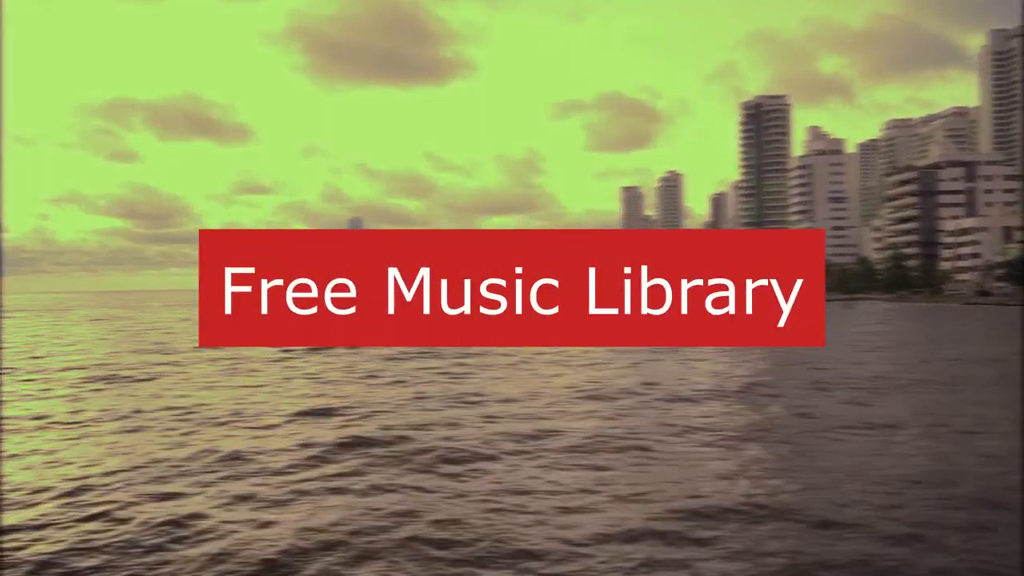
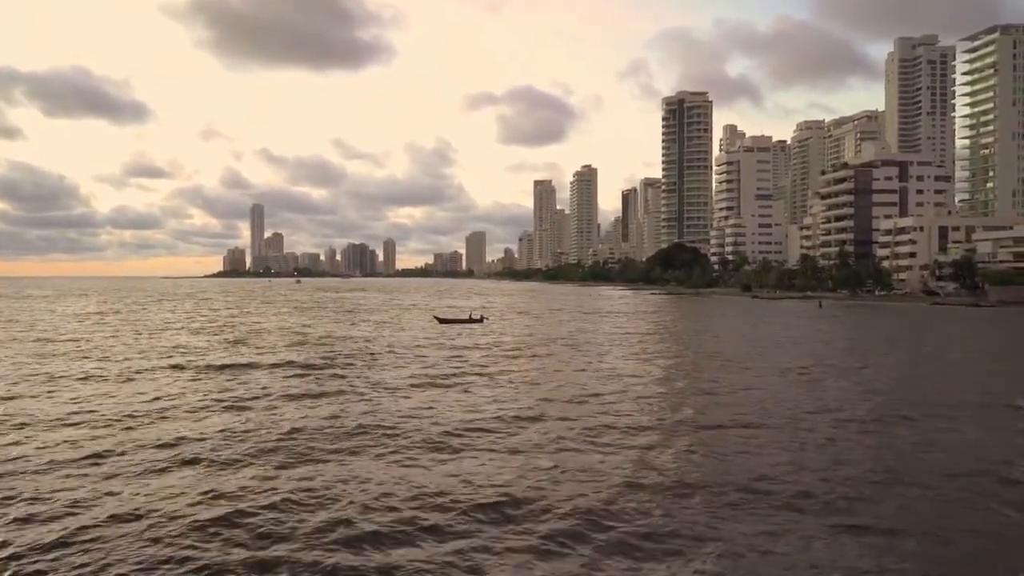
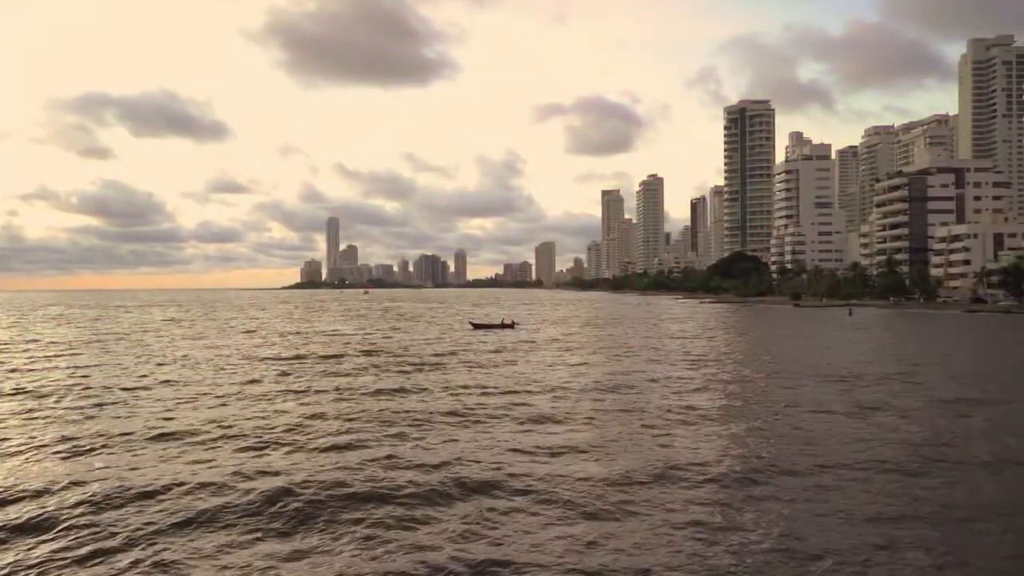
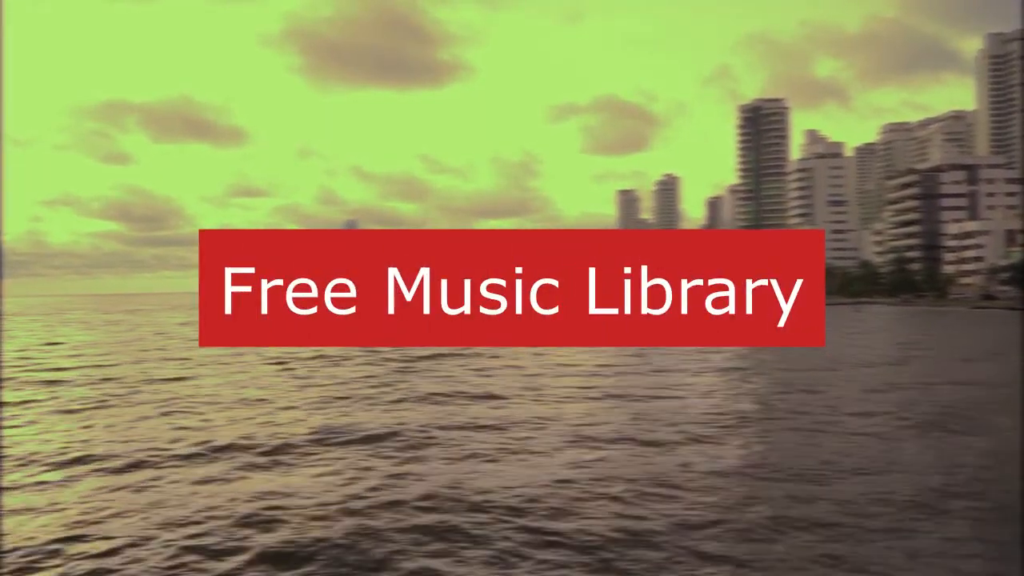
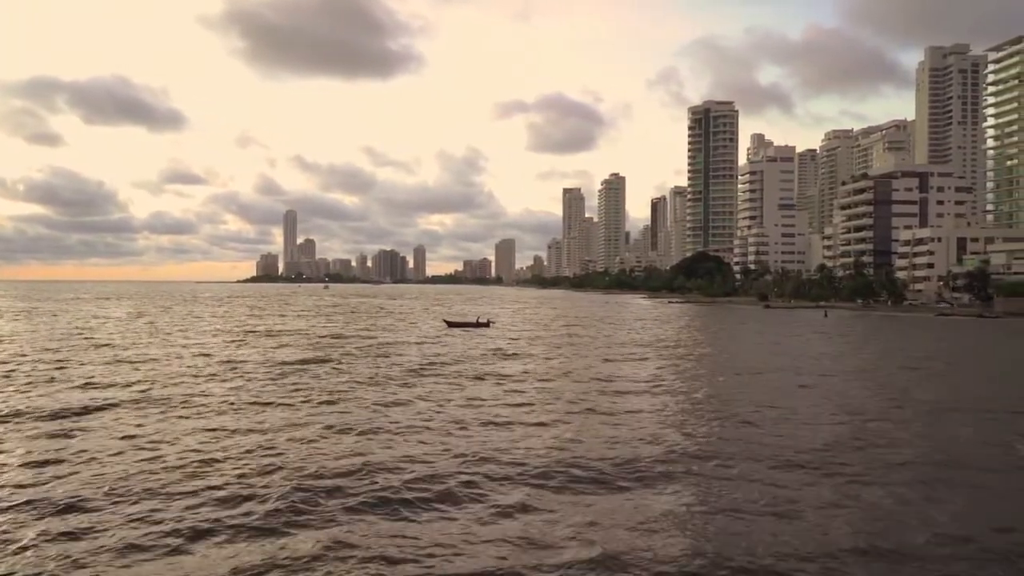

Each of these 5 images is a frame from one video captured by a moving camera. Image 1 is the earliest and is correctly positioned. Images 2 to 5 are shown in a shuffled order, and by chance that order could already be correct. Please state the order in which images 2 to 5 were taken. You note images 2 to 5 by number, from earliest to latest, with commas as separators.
4, 3, 5, 2
